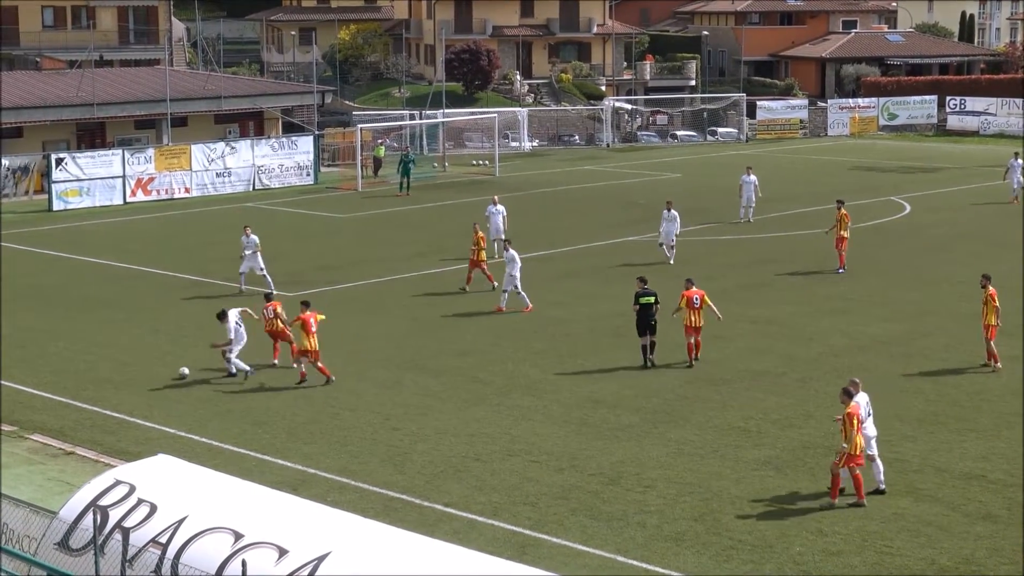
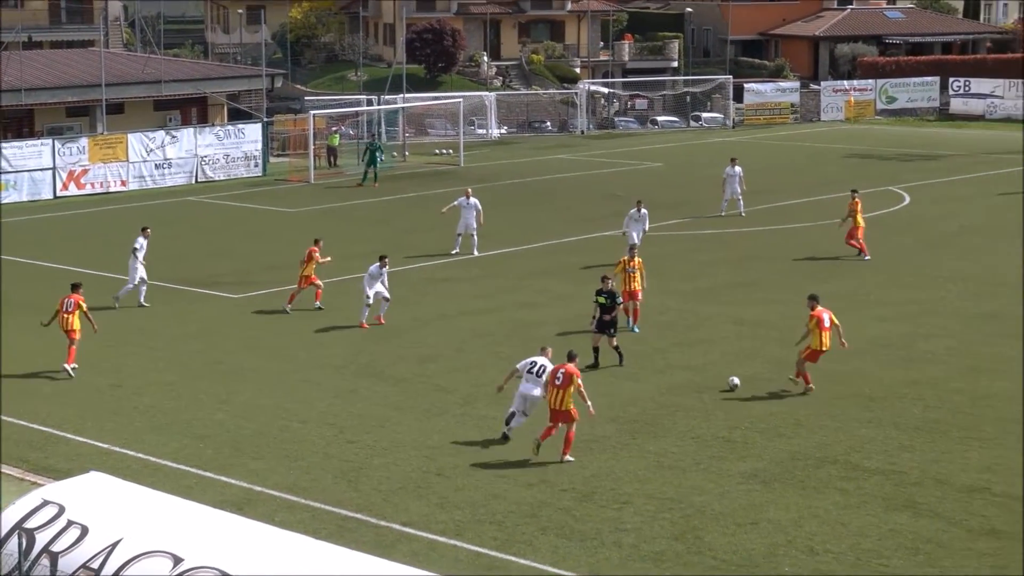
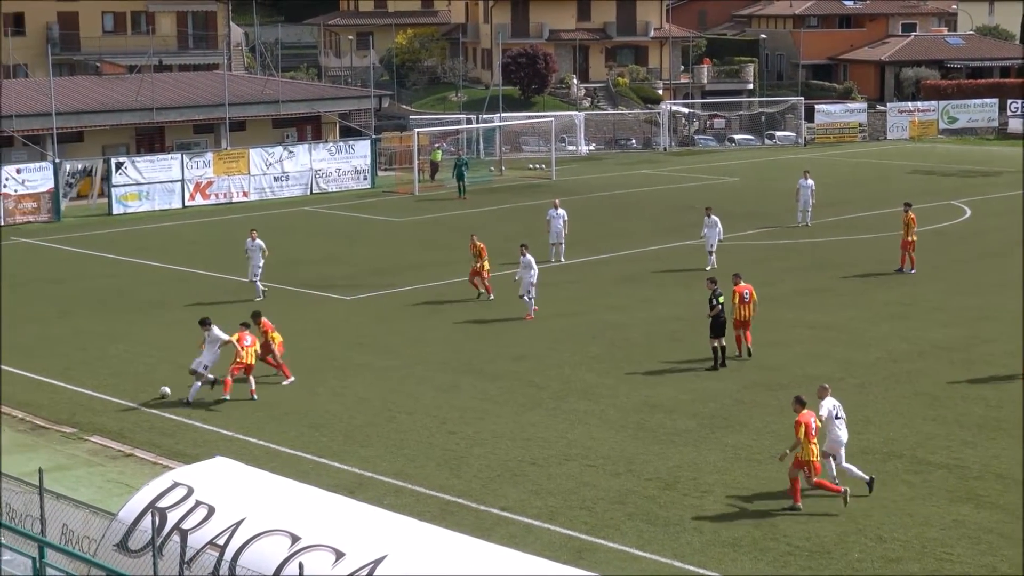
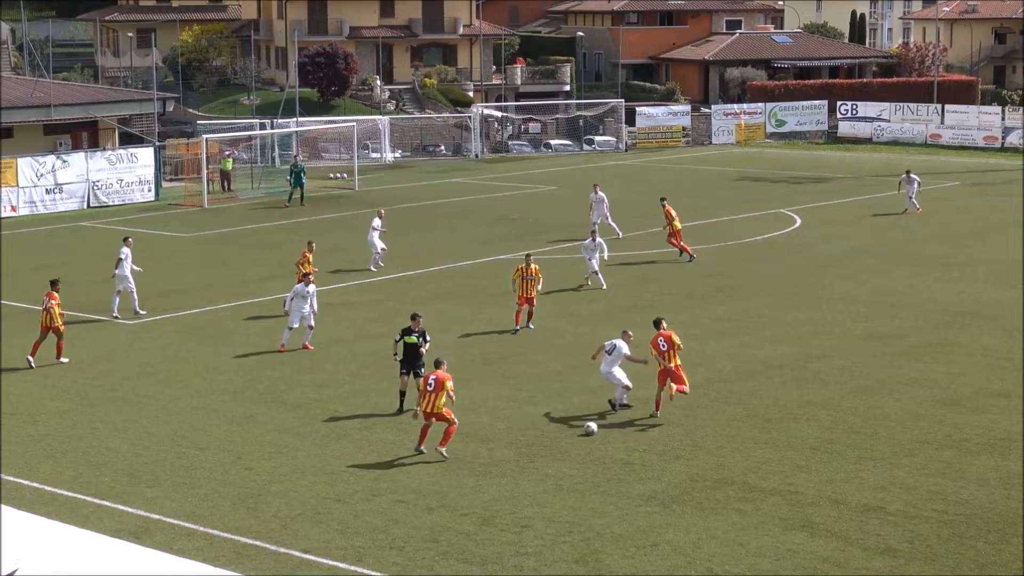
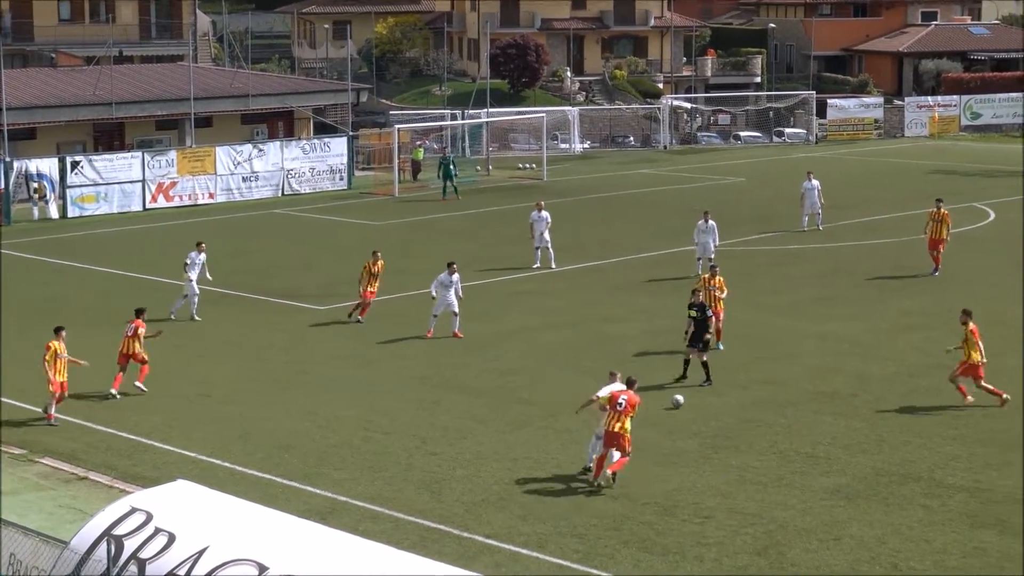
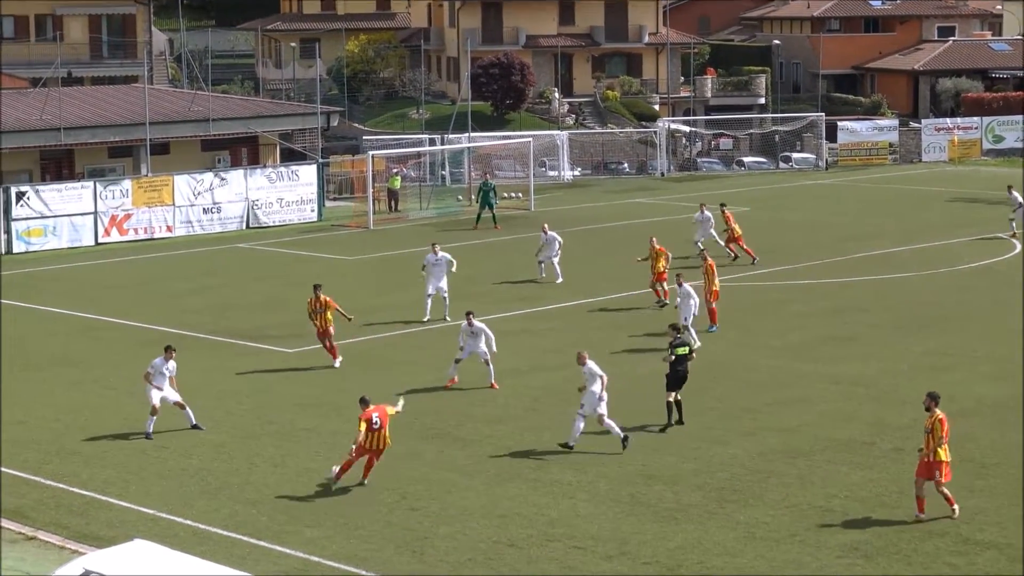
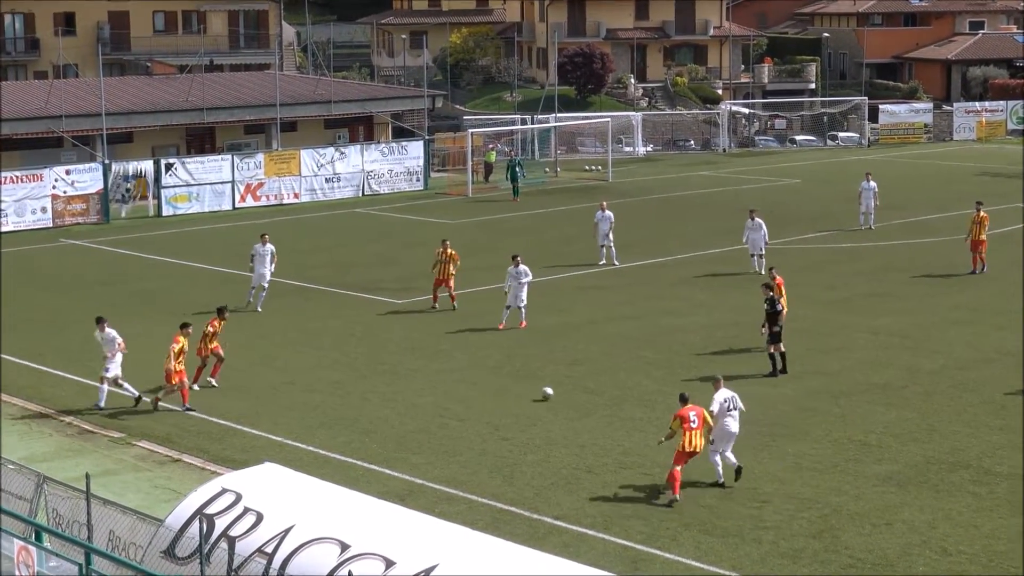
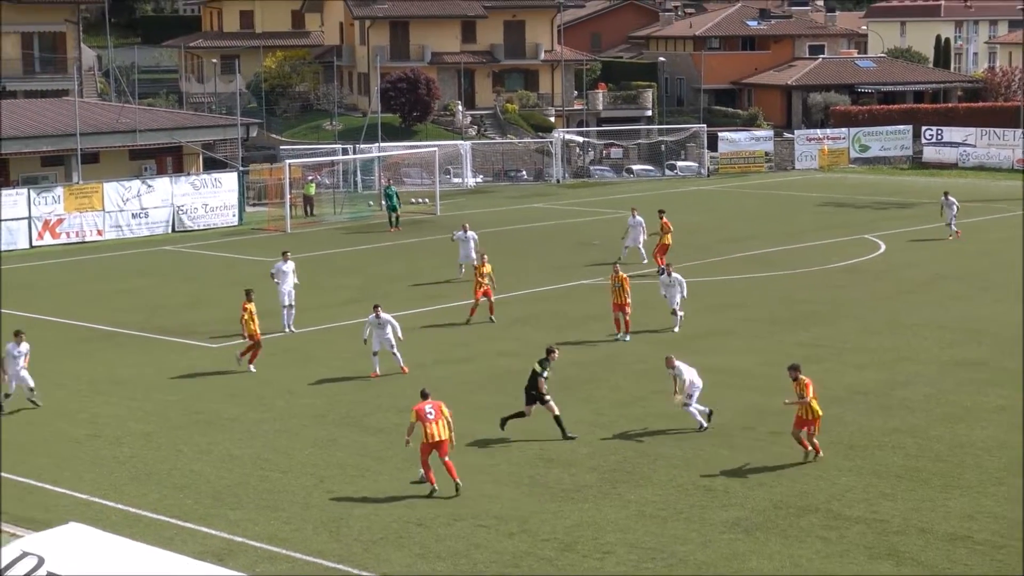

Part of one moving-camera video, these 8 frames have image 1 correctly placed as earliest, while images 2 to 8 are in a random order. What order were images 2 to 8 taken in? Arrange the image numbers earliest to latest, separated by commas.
3, 7, 5, 2, 4, 8, 6
